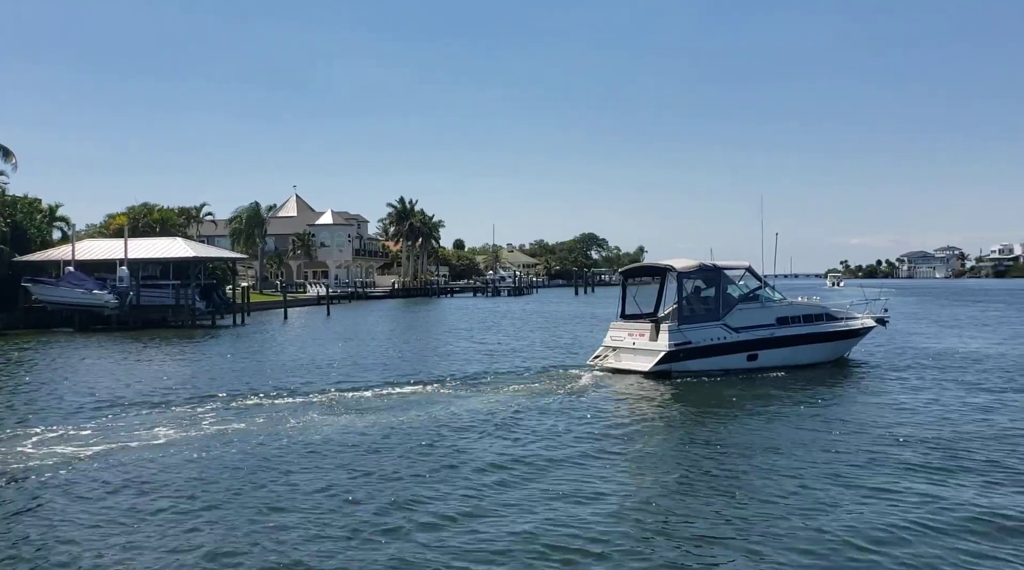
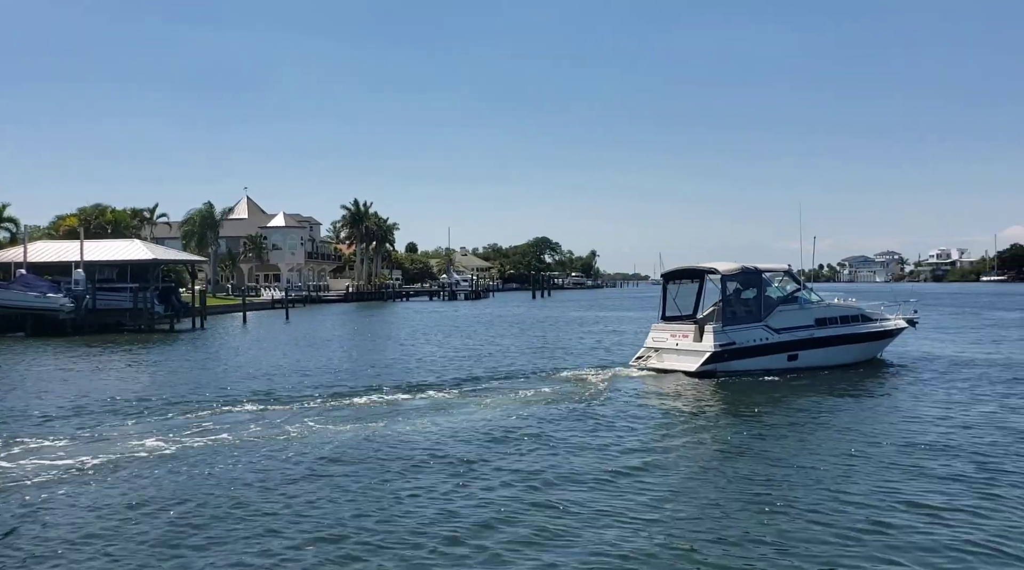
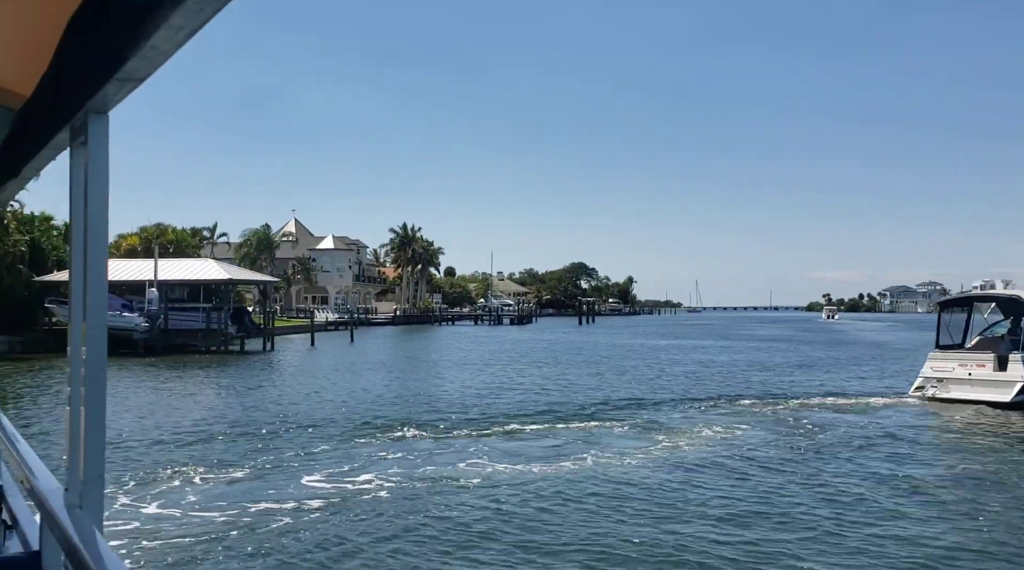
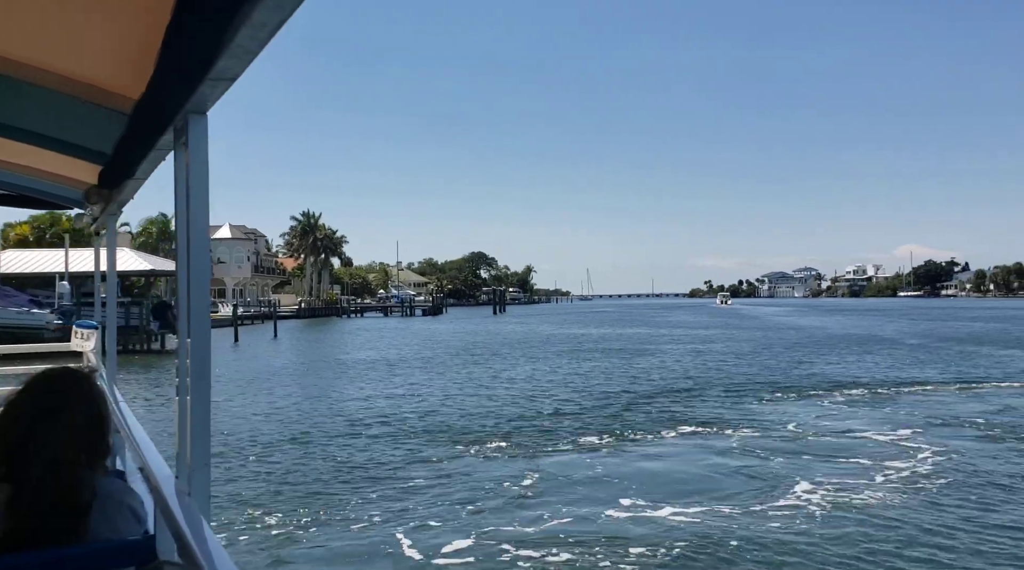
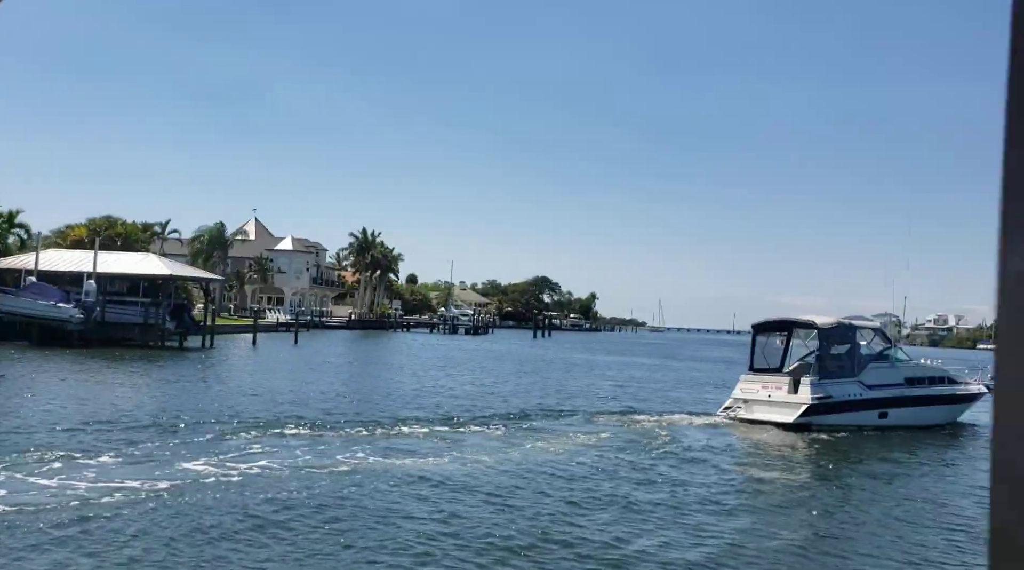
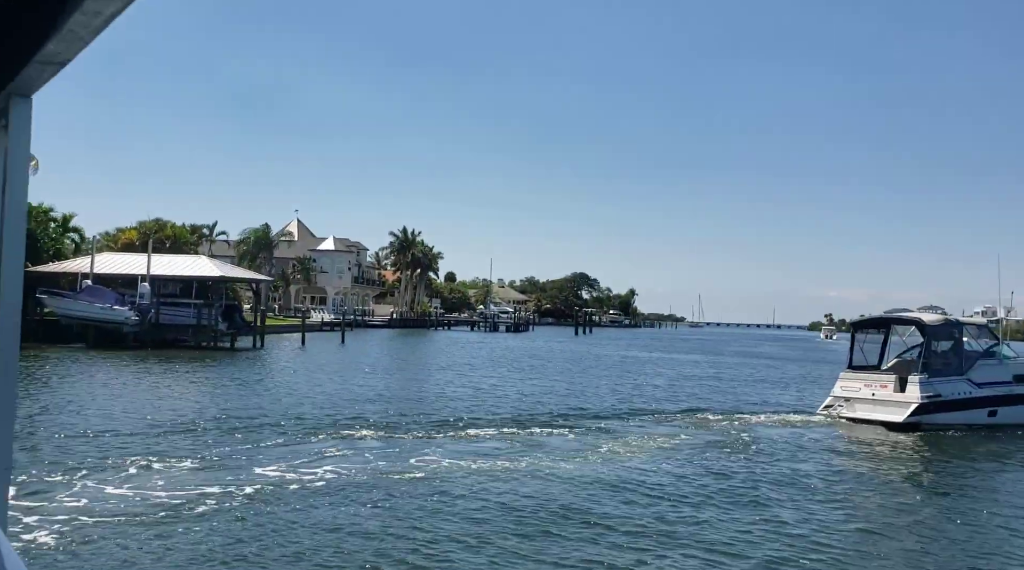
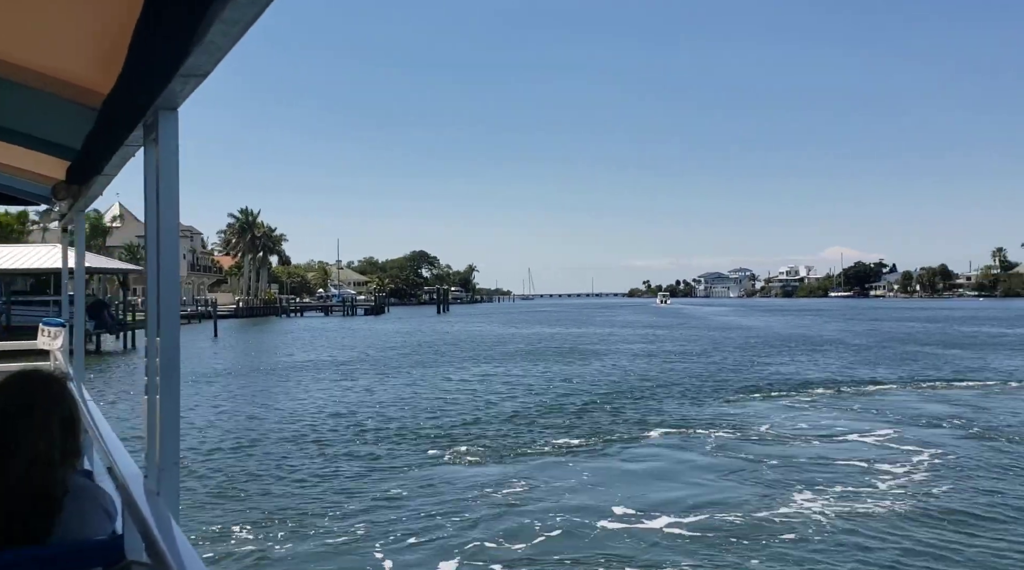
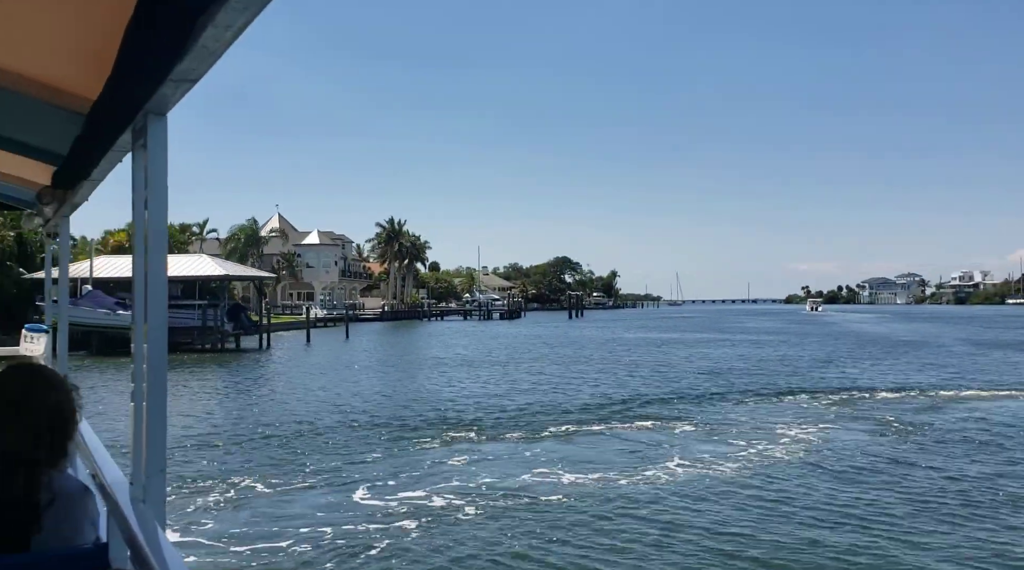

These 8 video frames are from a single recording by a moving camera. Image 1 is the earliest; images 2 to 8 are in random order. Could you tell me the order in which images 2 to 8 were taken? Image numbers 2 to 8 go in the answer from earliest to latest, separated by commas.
2, 5, 6, 3, 8, 4, 7
